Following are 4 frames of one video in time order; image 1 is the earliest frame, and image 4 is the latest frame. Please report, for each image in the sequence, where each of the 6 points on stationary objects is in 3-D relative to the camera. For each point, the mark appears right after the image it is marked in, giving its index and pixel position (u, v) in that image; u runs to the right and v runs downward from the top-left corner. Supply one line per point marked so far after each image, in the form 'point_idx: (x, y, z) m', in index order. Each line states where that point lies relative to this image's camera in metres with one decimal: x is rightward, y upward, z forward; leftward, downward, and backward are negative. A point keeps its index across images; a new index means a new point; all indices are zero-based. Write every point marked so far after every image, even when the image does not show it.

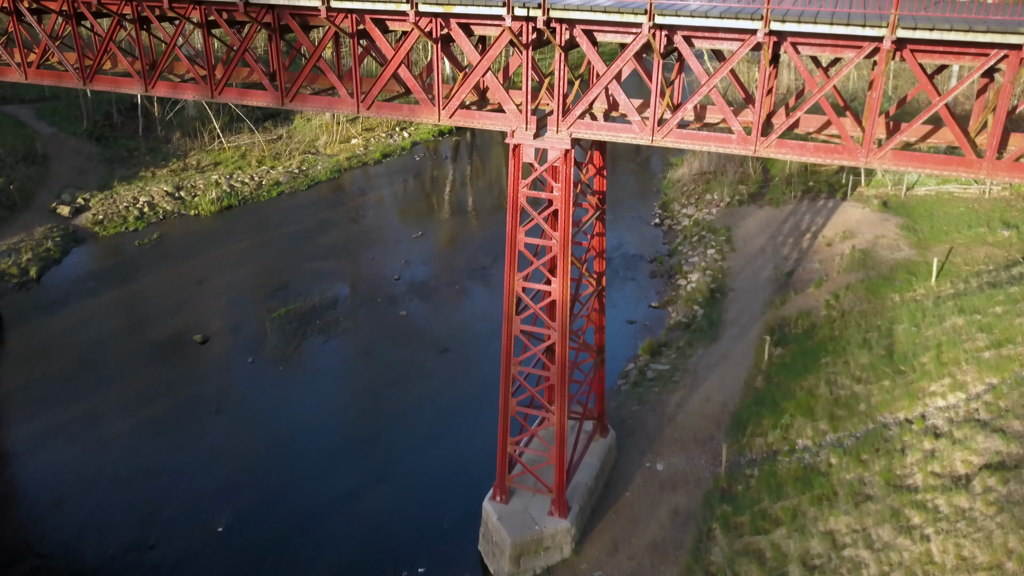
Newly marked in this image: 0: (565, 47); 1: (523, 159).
0: (+0.5, +2.4, +10.5) m
1: (+0.1, +1.4, +11.2) m
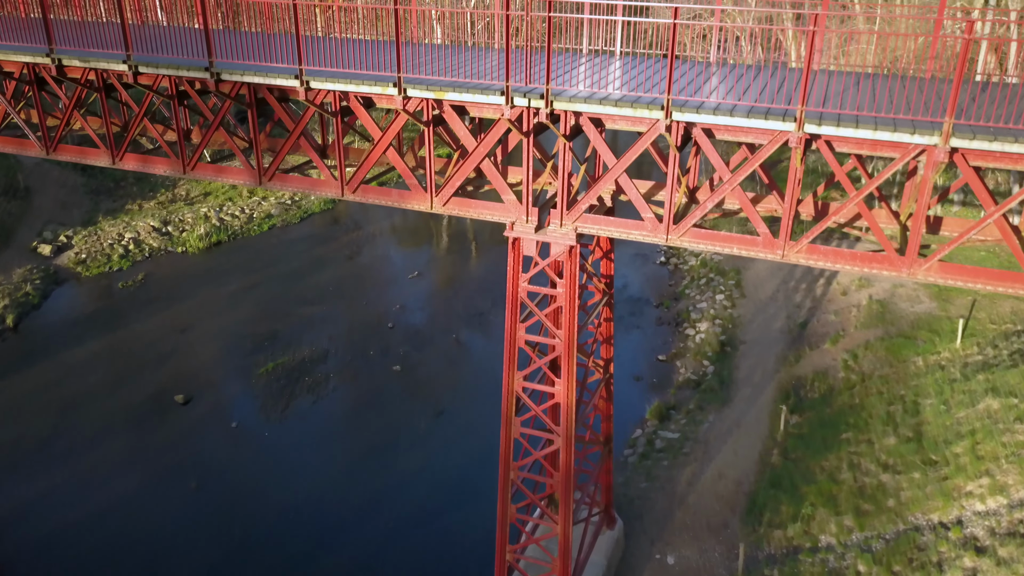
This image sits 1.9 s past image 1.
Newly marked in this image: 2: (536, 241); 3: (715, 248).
0: (+0.5, +1.4, +9.5) m
1: (+0.1, +0.3, +10.1) m
2: (+0.2, +0.5, +10.0) m
3: (+1.8, +0.4, +9.2) m
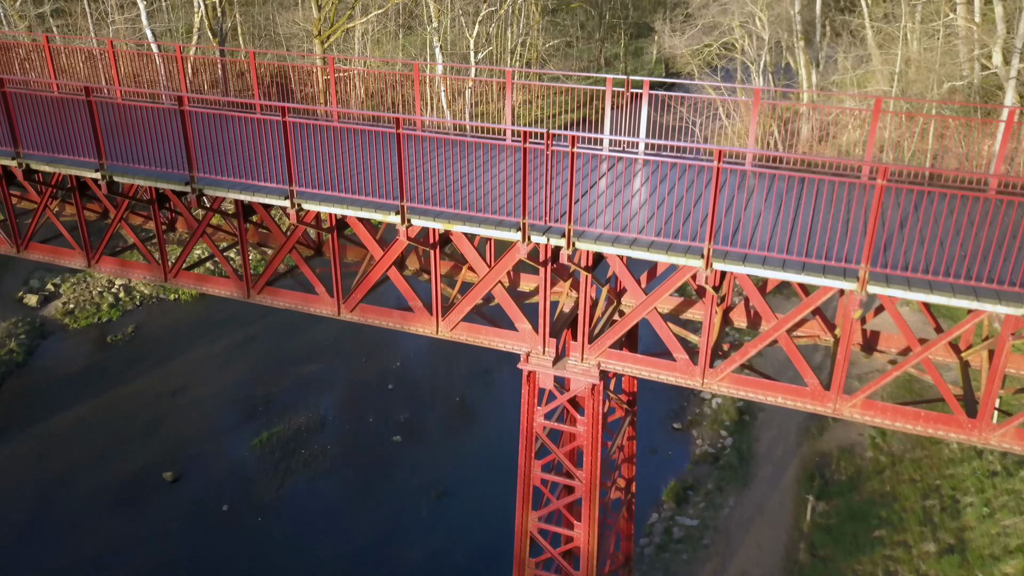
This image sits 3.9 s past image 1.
0: (+0.7, +0.2, +8.4) m
1: (+0.2, -0.9, +9.1) m
2: (+0.4, -0.7, +9.0) m
3: (+1.9, -0.9, +8.2) m
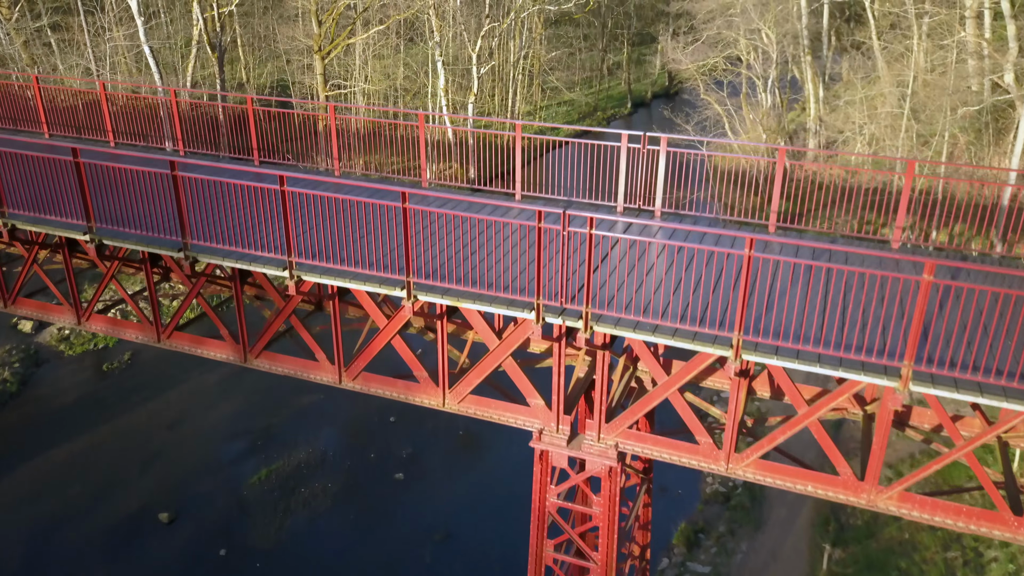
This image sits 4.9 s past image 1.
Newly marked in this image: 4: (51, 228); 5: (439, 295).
0: (+0.8, -0.4, +8.0) m
1: (+0.3, -1.5, +8.6) m
2: (+0.5, -1.3, +8.5) m
3: (+2.0, -1.4, +7.7) m
4: (-4.0, +0.5, +9.1) m
5: (-0.5, 0.0, +7.7) m
